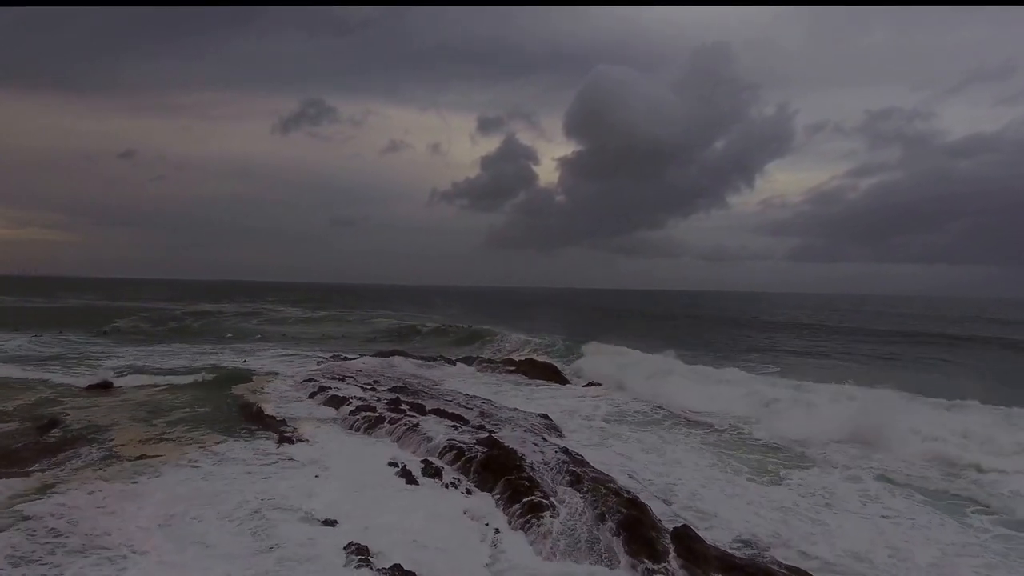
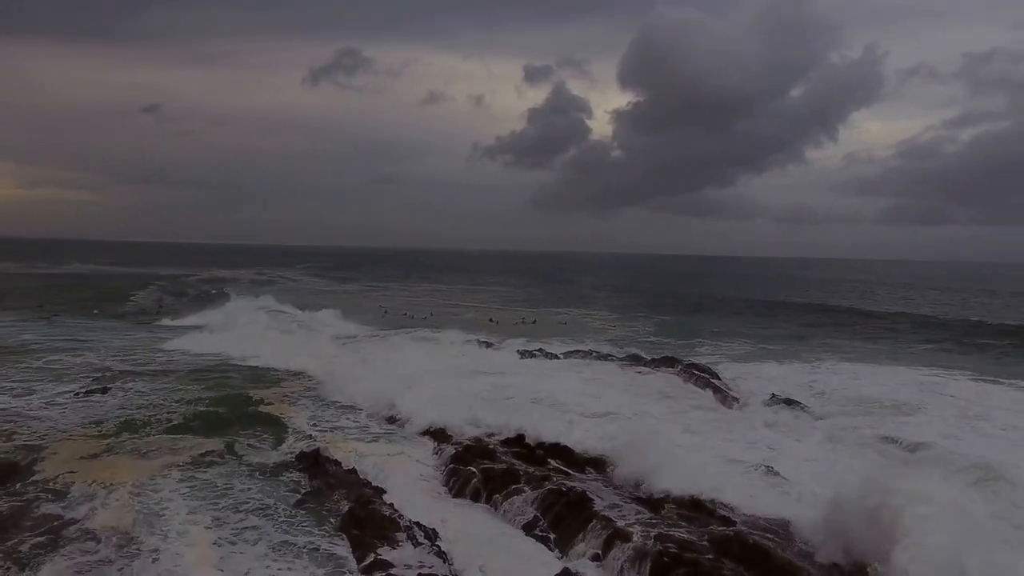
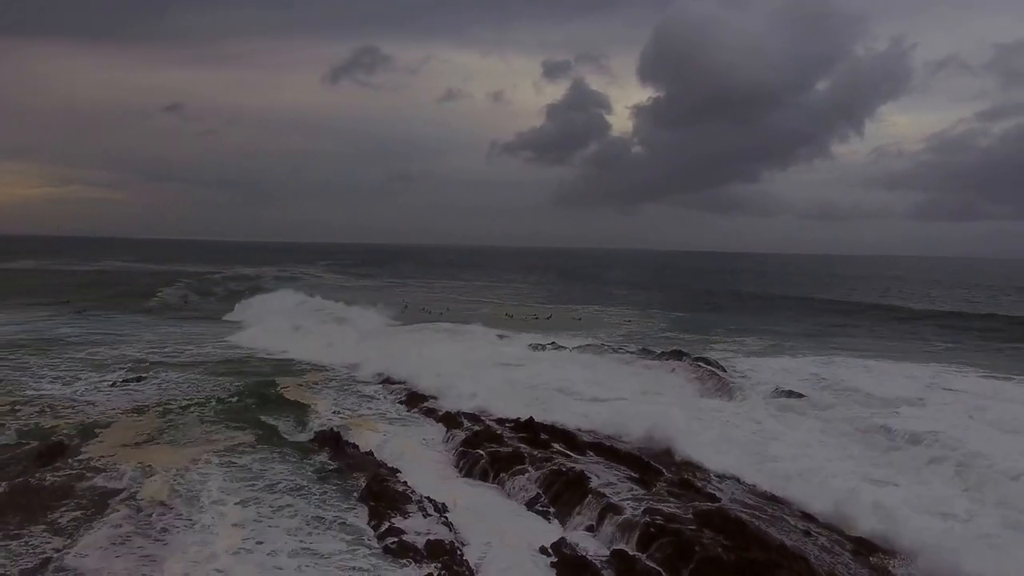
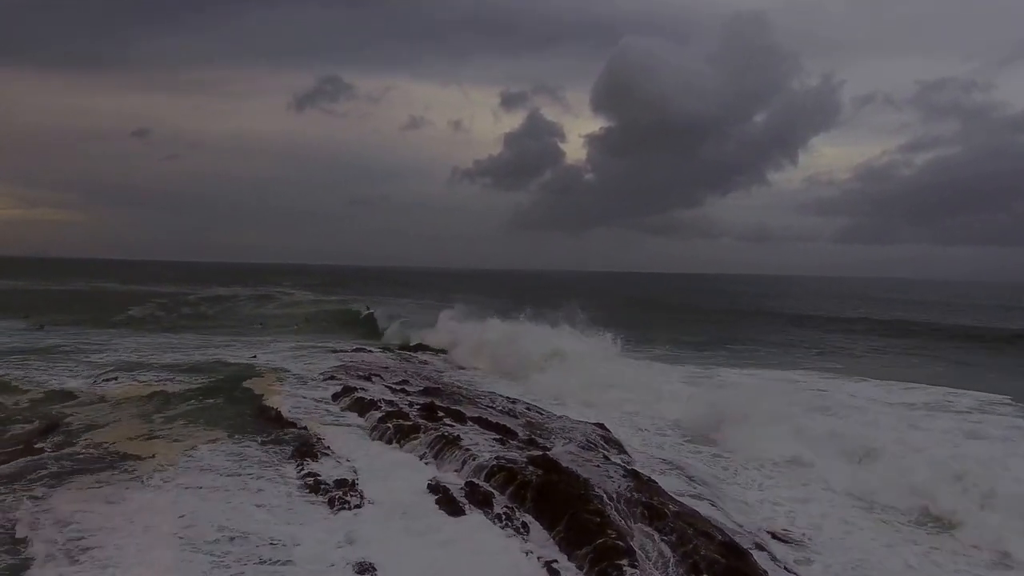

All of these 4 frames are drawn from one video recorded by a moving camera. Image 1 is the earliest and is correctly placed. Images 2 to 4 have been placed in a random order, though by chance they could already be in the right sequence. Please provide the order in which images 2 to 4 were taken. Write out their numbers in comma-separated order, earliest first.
4, 3, 2
